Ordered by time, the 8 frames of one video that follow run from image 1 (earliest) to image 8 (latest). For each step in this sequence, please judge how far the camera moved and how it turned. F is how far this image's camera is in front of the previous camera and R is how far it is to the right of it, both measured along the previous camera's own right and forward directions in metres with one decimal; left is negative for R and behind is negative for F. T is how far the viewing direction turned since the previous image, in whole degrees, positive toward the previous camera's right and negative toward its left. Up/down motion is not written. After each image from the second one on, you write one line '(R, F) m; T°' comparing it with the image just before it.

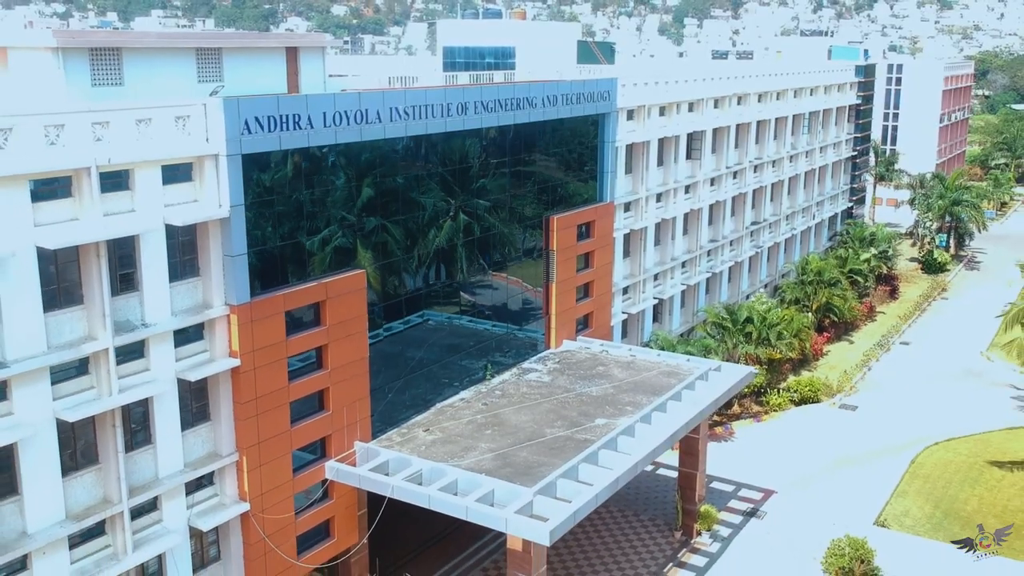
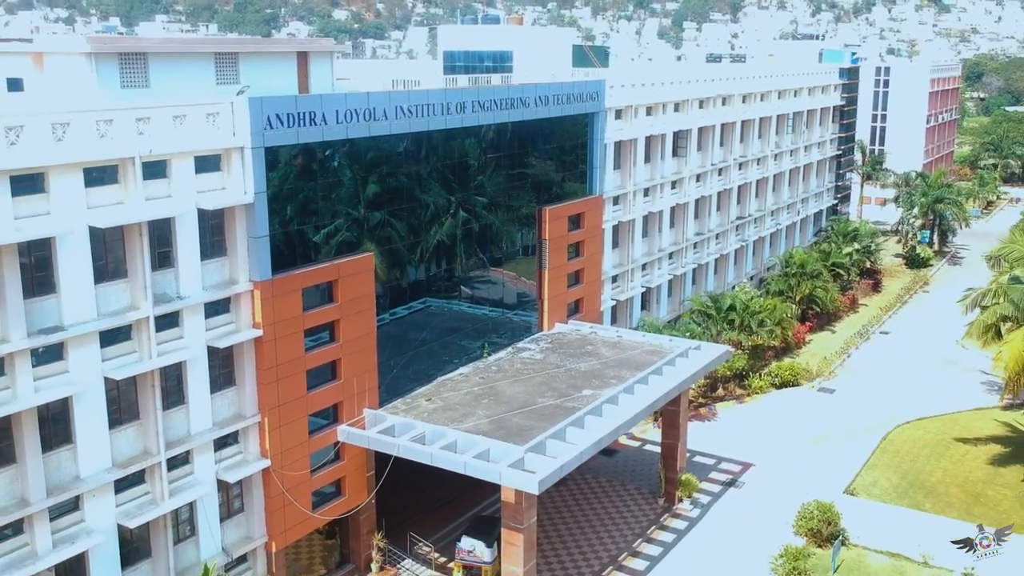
(+0.2, -2.2) m; 0°
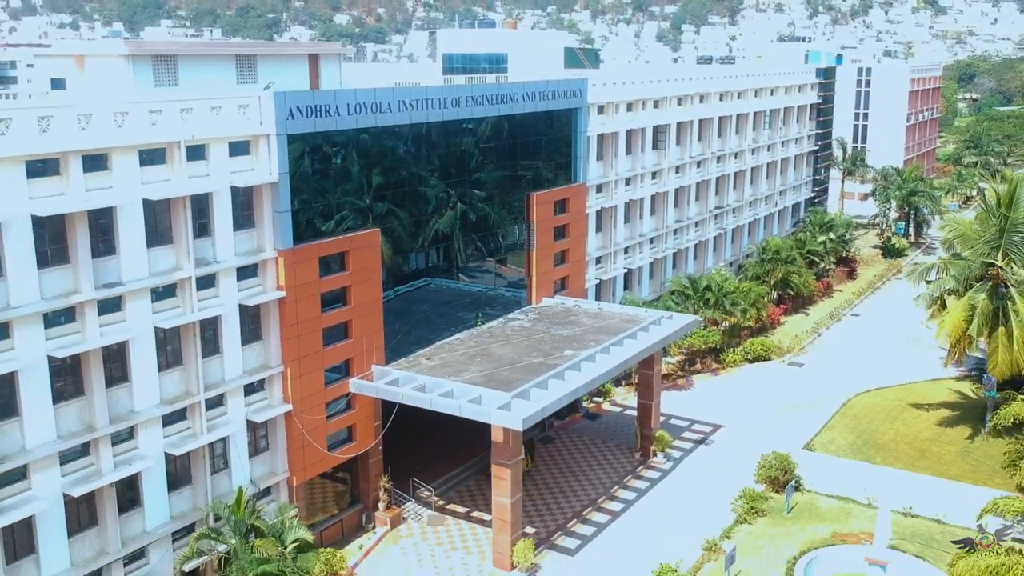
(+0.3, -3.4) m; 0°
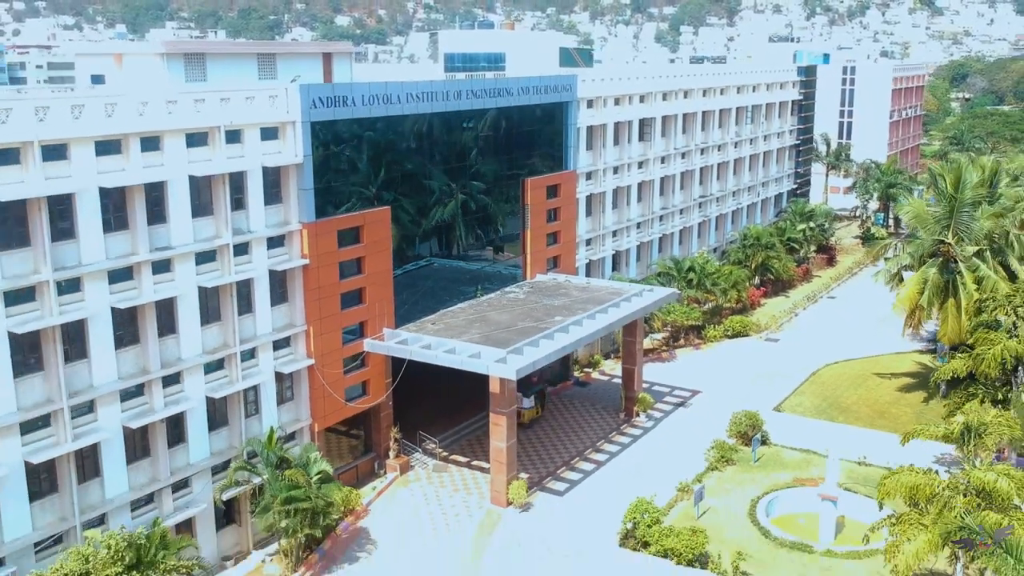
(+0.1, -3.4) m; 0°
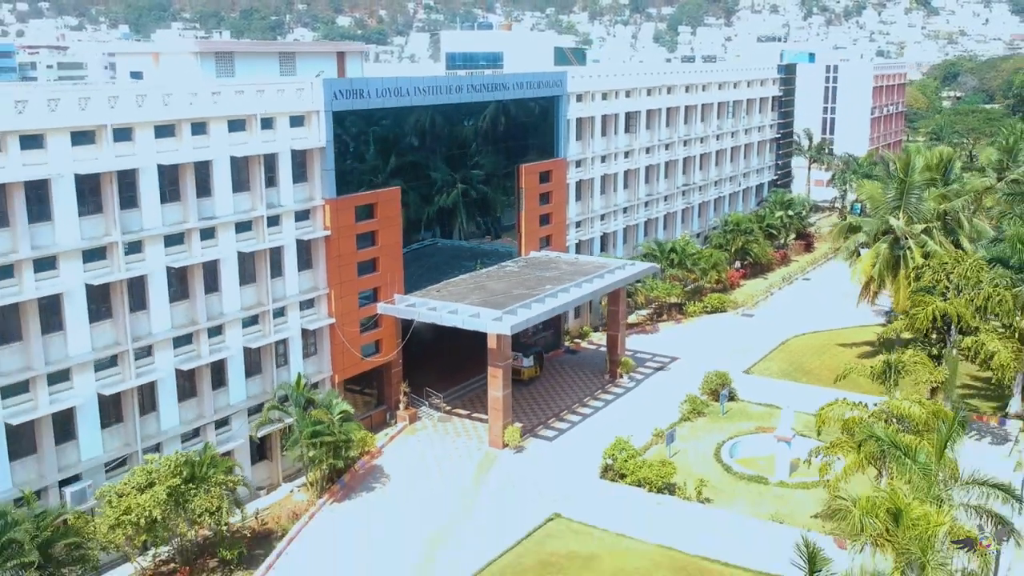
(+0.2, -4.1) m; 0°
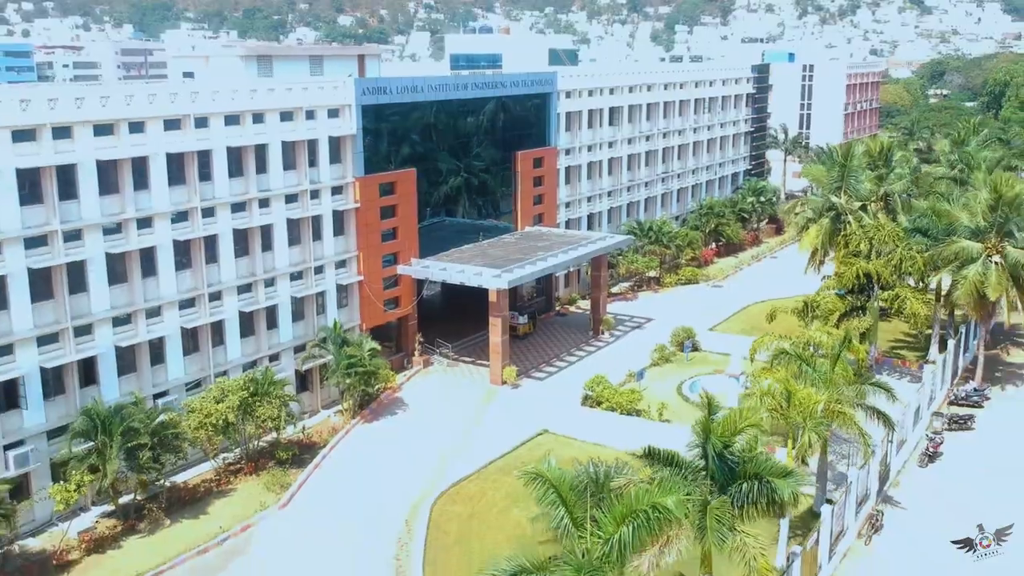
(+0.1, -6.8) m; 0°
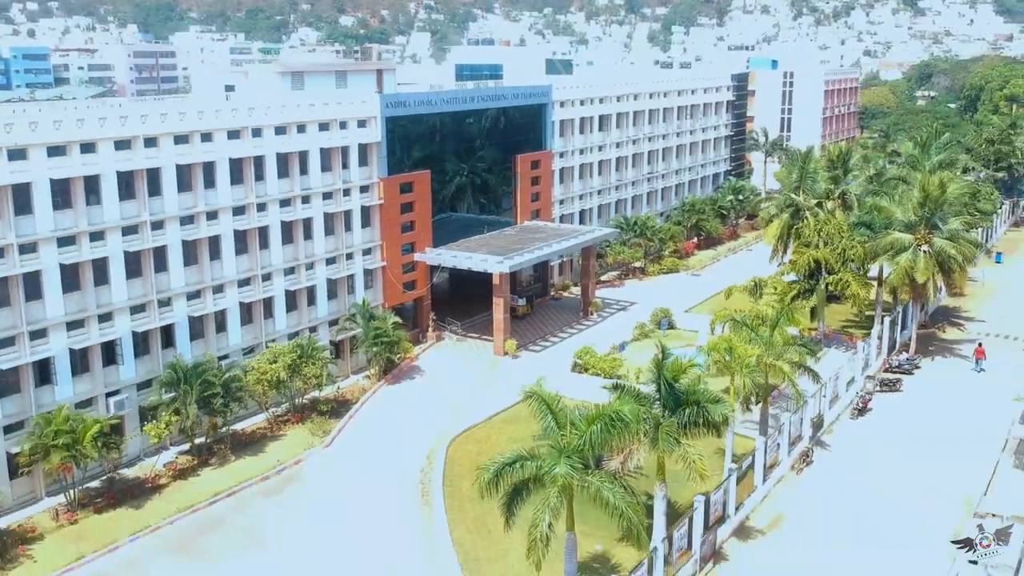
(-0.1, -6.8) m; 0°
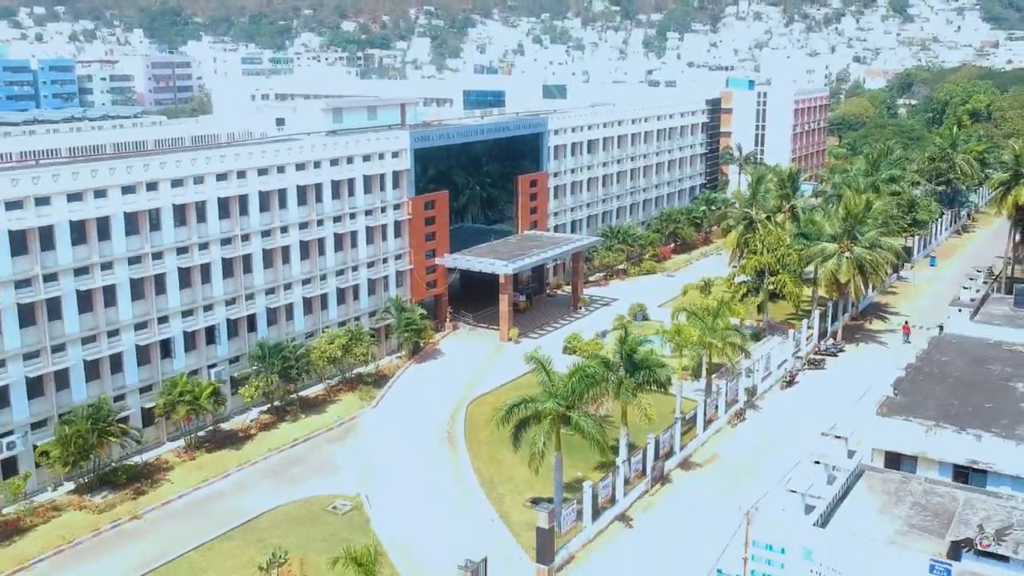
(-0.3, -11.0) m; 0°
